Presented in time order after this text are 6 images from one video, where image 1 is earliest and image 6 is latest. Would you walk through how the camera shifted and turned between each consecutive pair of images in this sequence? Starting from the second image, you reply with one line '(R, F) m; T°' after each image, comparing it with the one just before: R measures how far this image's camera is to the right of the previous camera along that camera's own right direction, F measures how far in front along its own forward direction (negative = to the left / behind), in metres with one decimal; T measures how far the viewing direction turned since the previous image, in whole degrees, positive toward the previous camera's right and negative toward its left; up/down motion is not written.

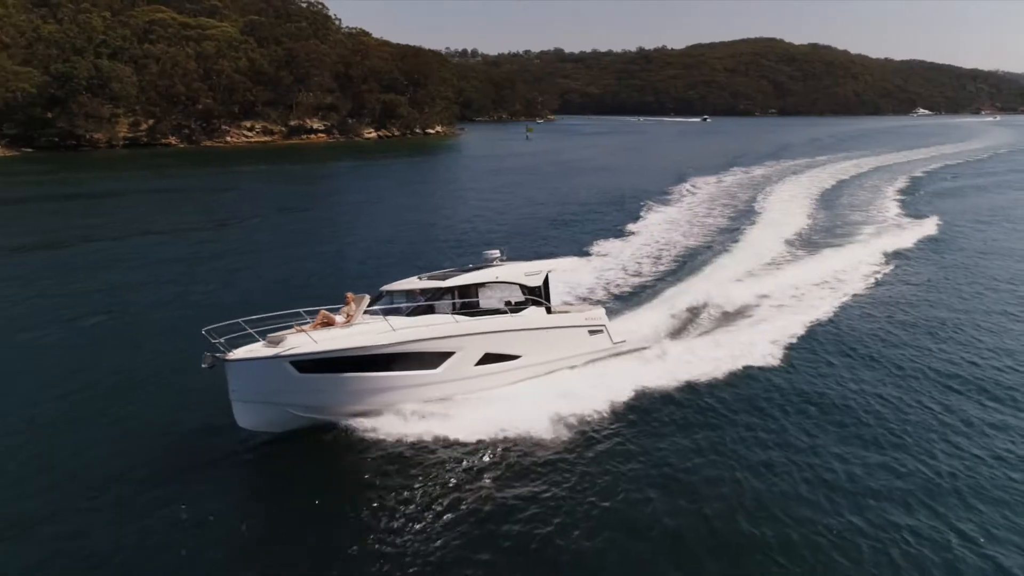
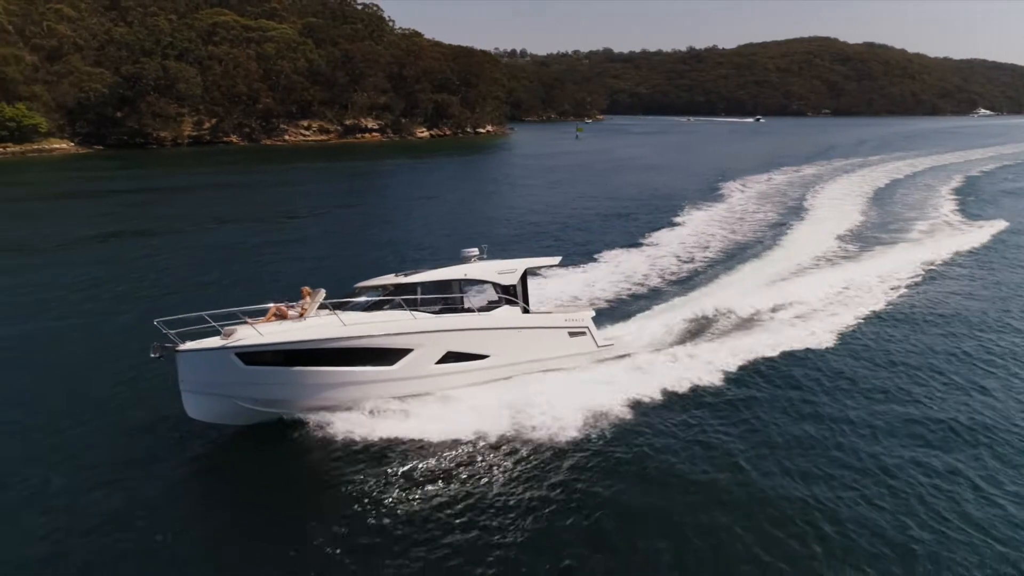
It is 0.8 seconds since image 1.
(-0.2, -0.9) m; -3°
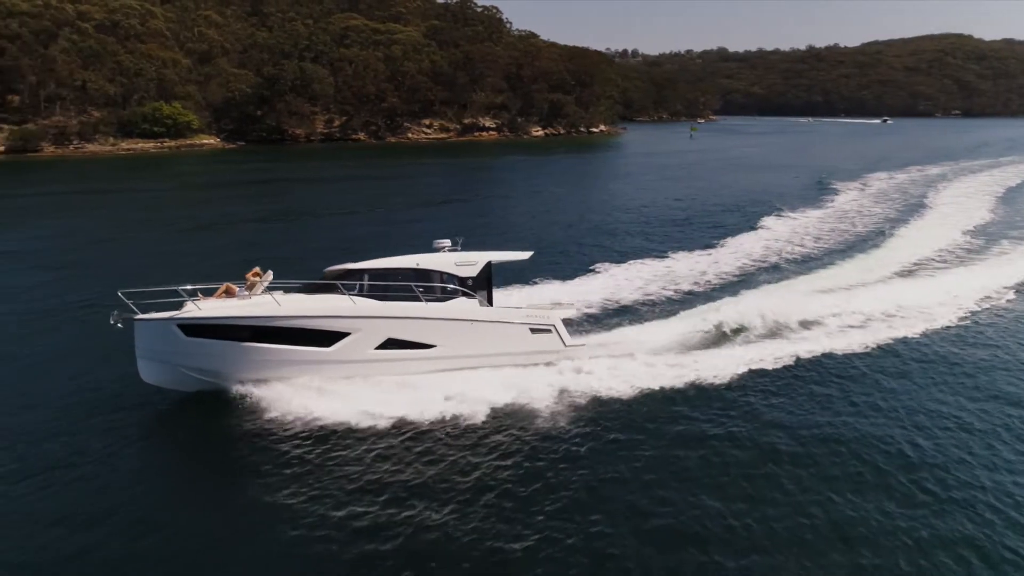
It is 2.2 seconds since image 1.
(-0.5, -1.7) m; -7°
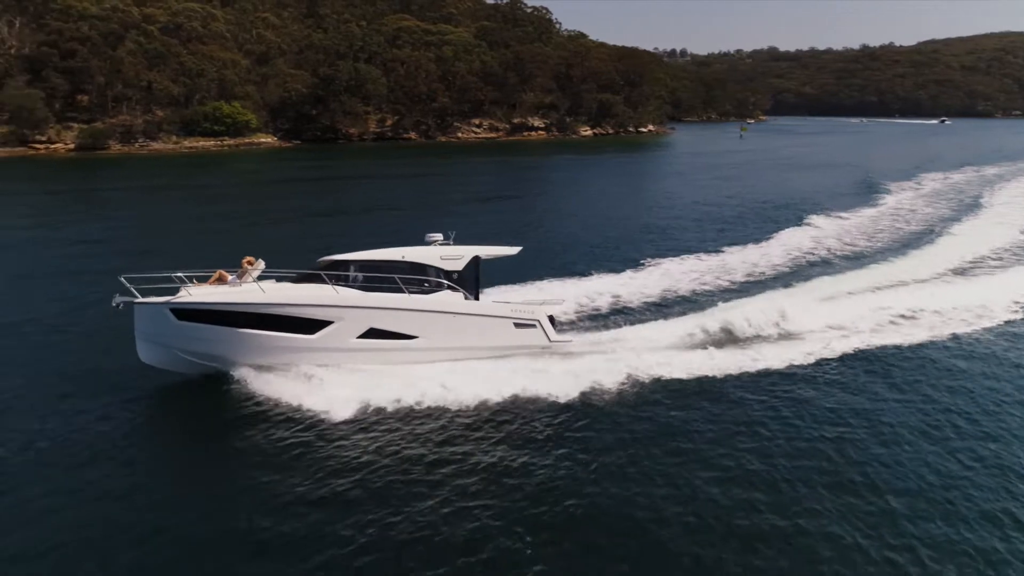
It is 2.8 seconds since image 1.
(-0.2, -0.7) m; -3°
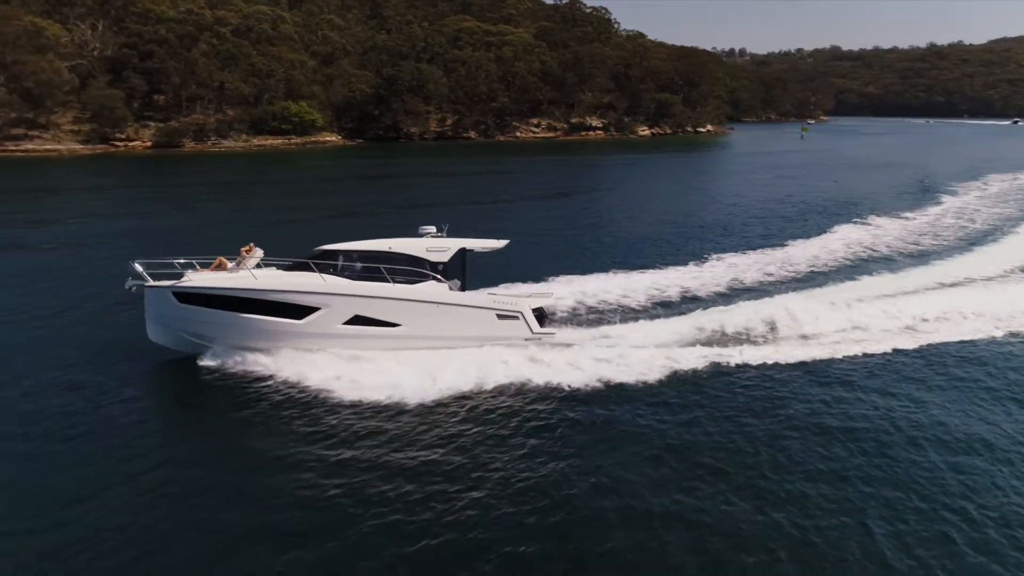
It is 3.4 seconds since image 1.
(-0.3, -0.7) m; -4°
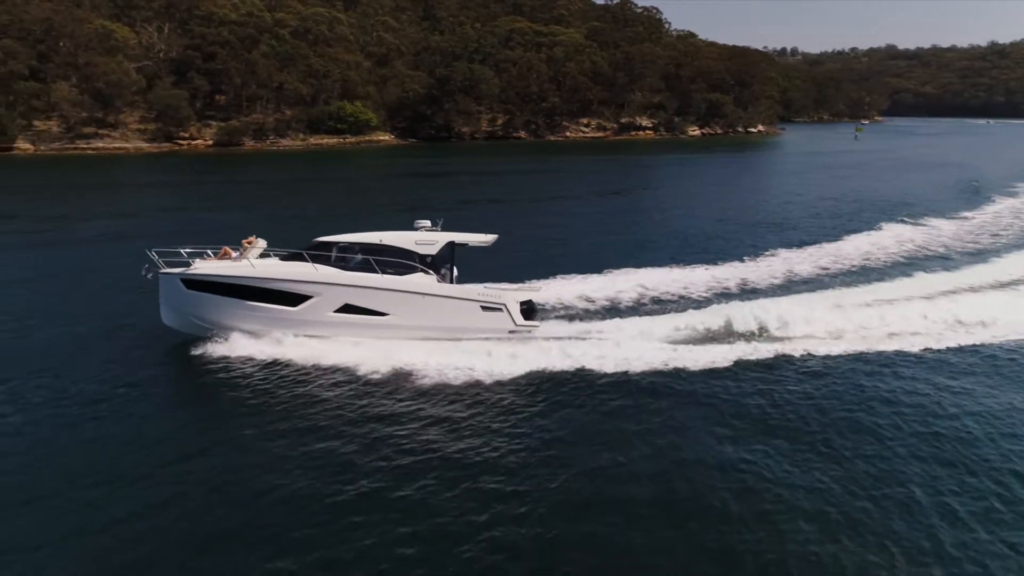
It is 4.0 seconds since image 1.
(-0.3, -0.7) m; -3°
